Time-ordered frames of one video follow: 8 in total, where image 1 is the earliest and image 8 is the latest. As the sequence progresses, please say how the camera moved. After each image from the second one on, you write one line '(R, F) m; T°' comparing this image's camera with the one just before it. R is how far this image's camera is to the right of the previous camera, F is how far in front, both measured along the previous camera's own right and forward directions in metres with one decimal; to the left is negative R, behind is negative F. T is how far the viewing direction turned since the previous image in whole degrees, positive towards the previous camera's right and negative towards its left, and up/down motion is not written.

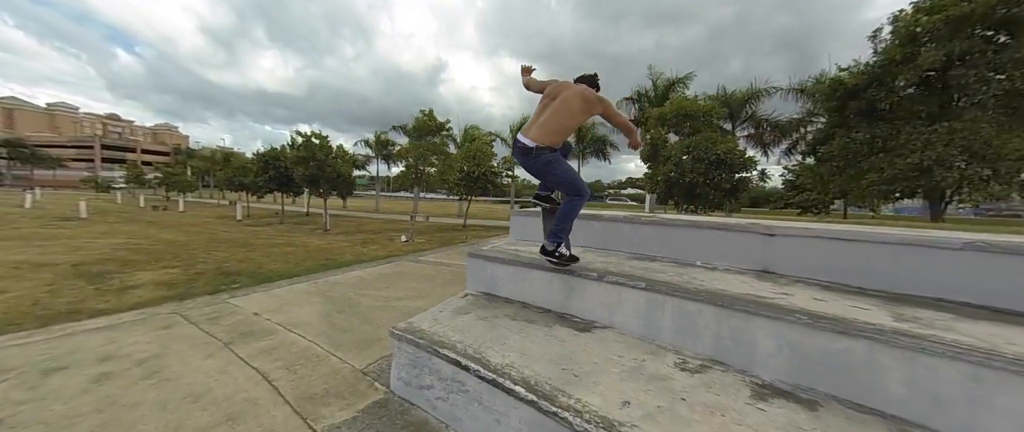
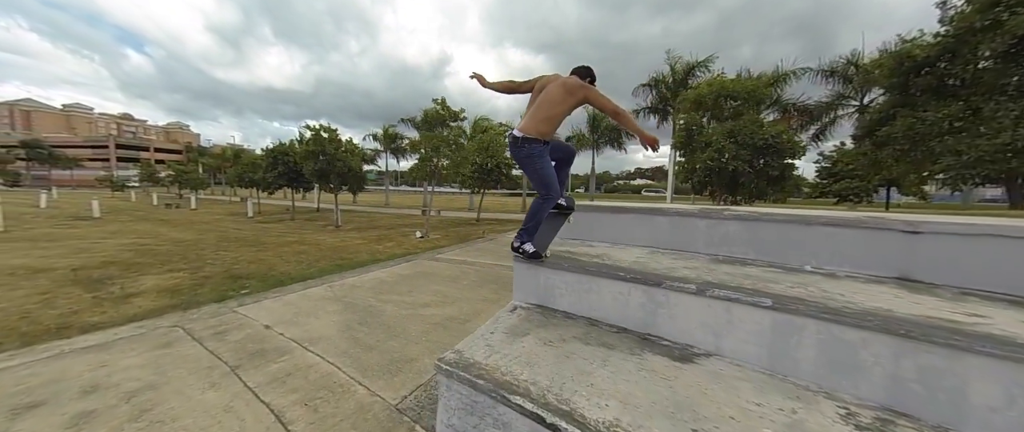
(-0.4, +0.6) m; -1°
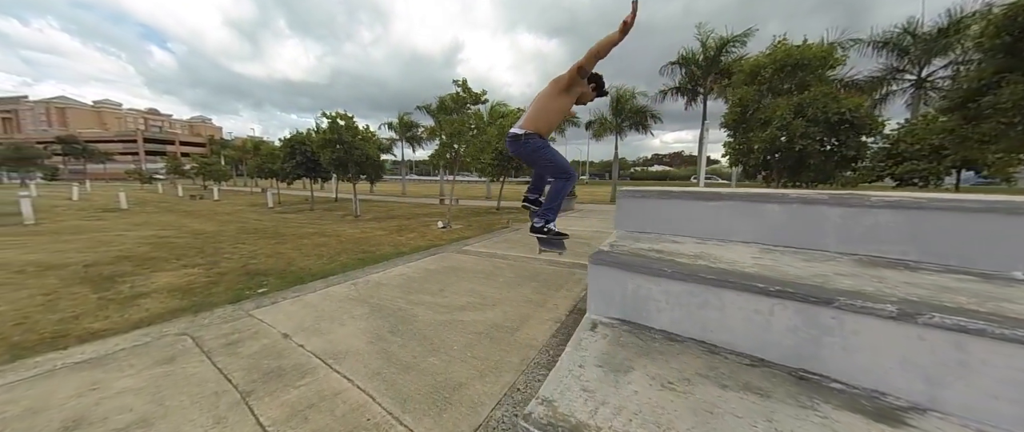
(-0.4, +0.6) m; -2°
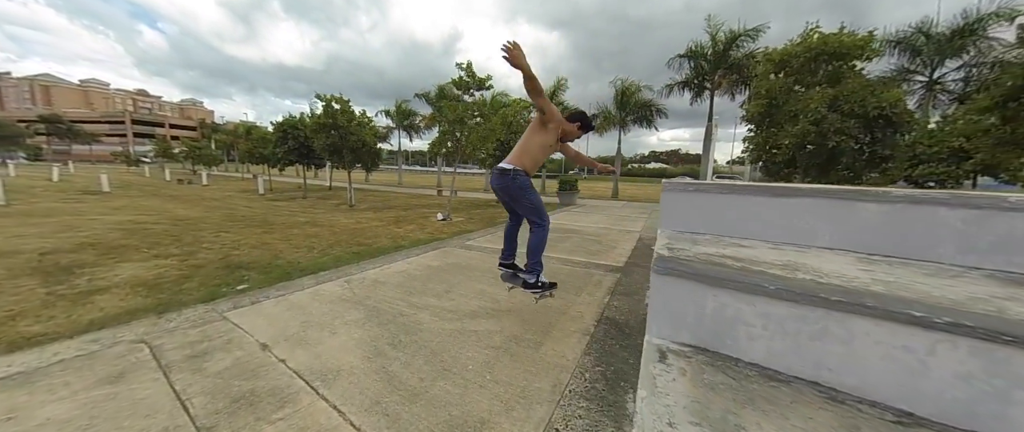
(-0.3, +0.5) m; +1°
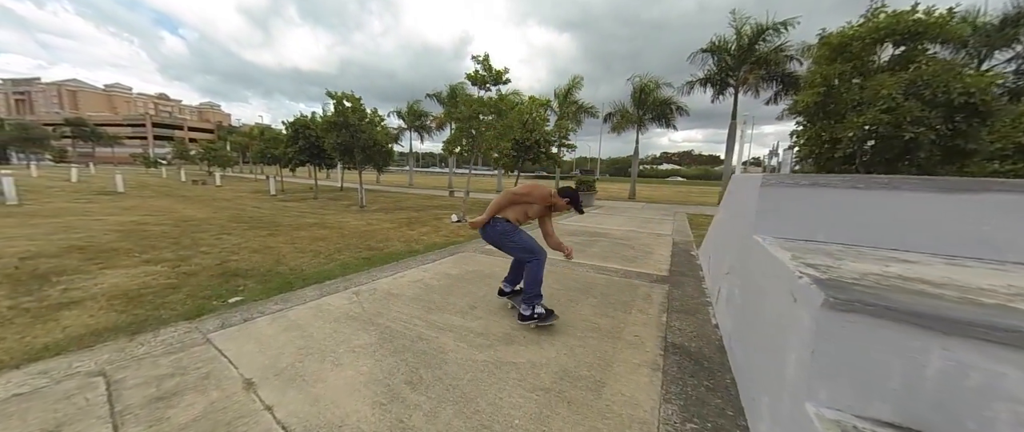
(-0.3, +0.6) m; -2°
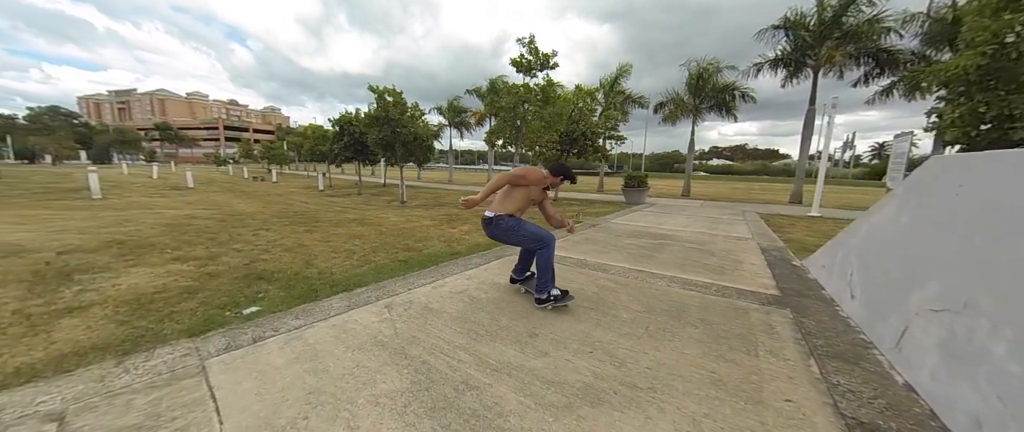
(-0.3, +0.8) m; -7°
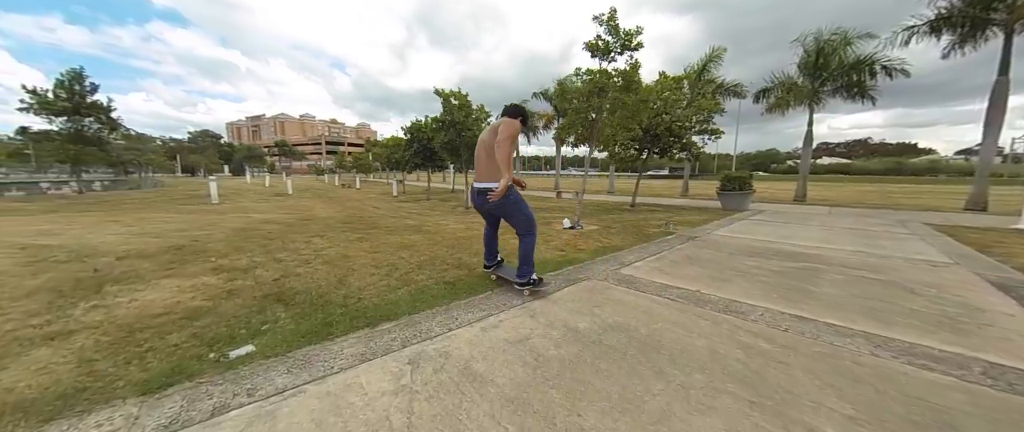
(-0.1, +1.1) m; -12°
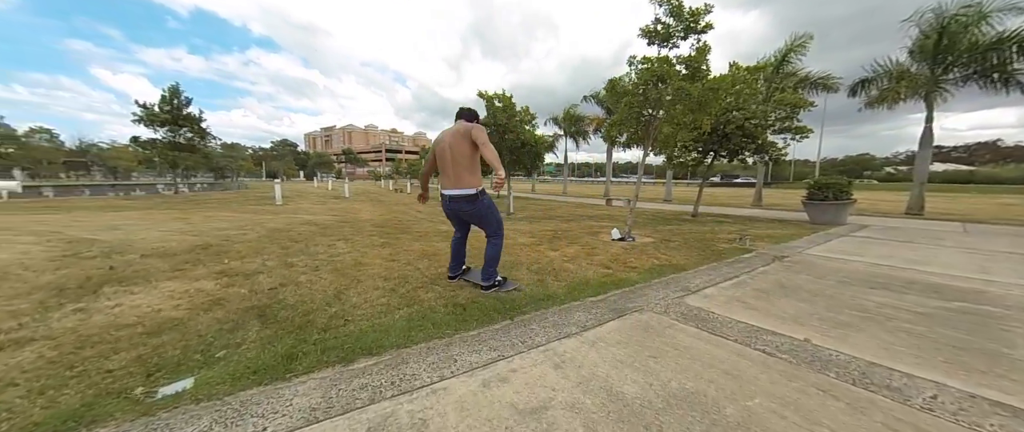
(+0.2, +0.7) m; -9°
